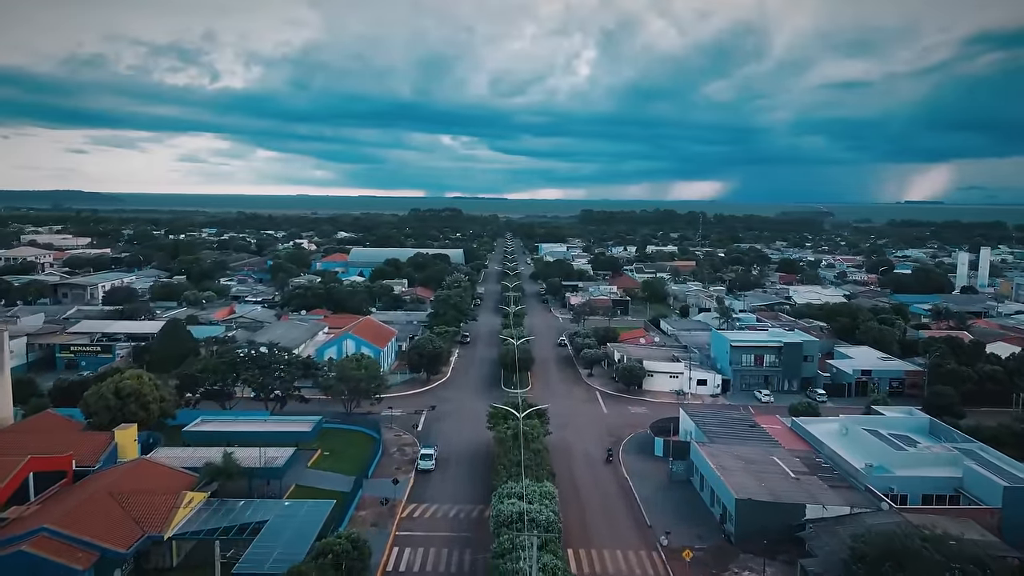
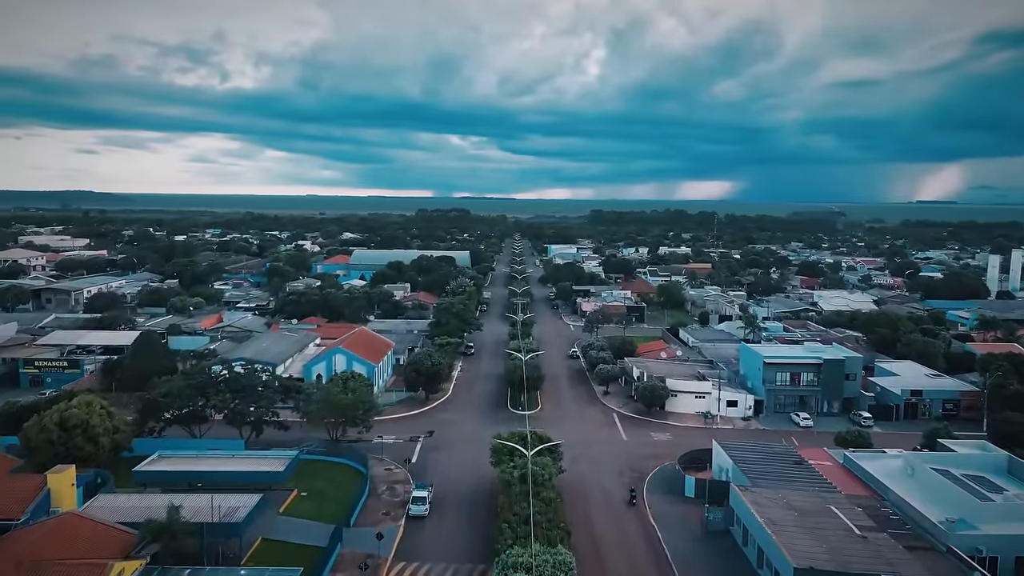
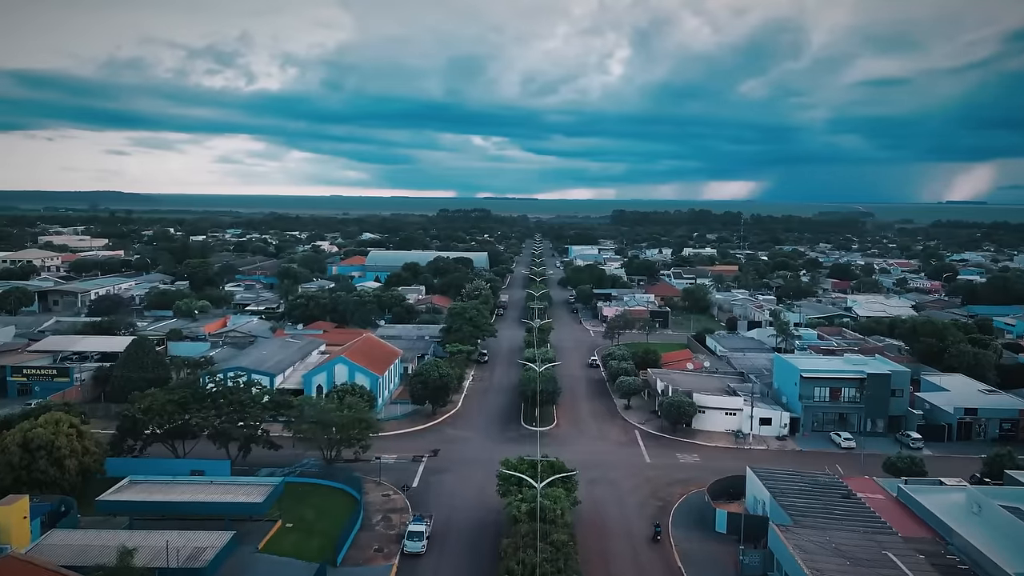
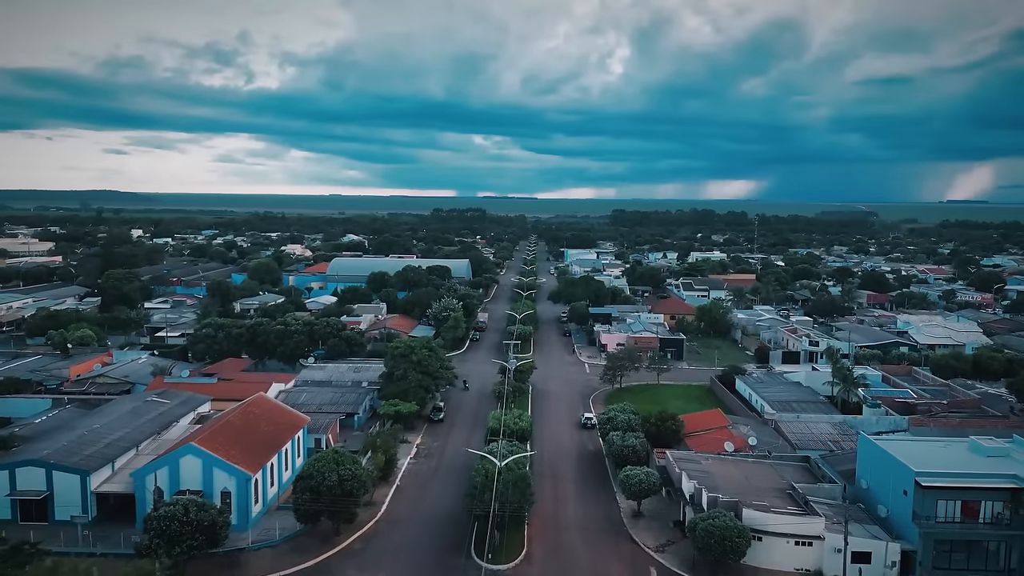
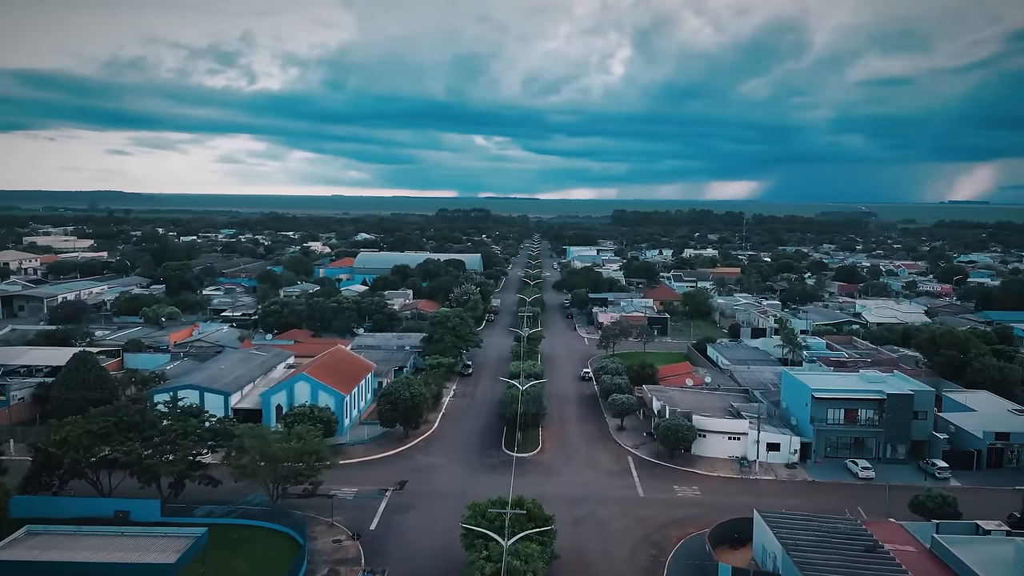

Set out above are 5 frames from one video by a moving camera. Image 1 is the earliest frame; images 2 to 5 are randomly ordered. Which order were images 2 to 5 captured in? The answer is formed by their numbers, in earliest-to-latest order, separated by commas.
2, 3, 5, 4
